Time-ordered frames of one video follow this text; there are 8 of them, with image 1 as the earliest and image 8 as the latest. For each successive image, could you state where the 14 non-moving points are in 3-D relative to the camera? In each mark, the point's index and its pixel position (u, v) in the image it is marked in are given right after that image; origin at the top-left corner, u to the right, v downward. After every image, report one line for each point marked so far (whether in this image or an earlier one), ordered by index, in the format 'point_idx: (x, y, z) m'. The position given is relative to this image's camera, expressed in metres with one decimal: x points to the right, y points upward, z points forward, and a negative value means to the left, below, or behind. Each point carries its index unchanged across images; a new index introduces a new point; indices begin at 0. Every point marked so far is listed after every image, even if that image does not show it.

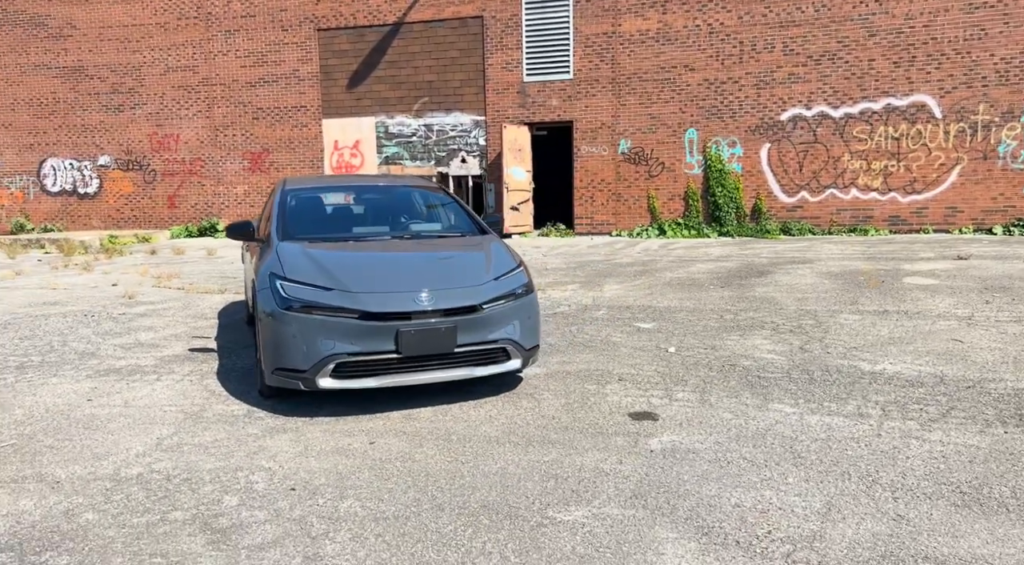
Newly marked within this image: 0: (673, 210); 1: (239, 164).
0: (+3.4, +1.5, +16.3) m
1: (-6.7, +2.9, +19.1) m
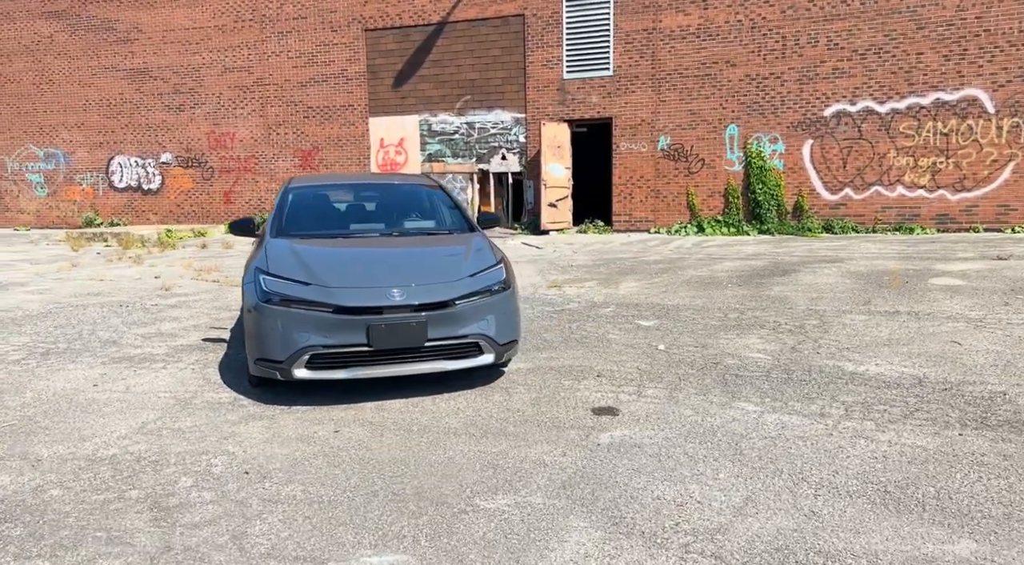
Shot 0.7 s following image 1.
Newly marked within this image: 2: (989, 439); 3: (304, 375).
0: (+4.2, +1.6, +16.1) m
1: (-5.7, +3.1, +19.7) m
2: (+2.4, -0.8, +4.1) m
3: (-1.3, -0.6, +4.6) m
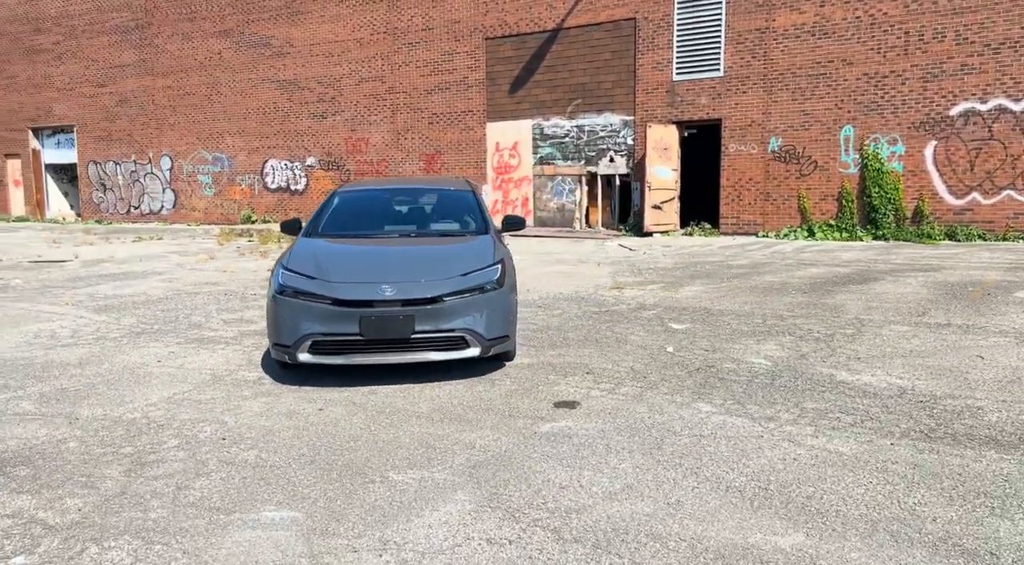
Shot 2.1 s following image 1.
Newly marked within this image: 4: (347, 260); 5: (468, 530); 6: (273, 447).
0: (+6.3, +1.4, +15.5) m
1: (-2.6, +3.2, +21.0) m
2: (+2.1, -0.9, +4.0) m
3: (-1.4, -0.5, +5.3) m
4: (-1.2, +0.2, +5.6) m
5: (-0.2, -1.0, +3.1) m
6: (-1.3, -0.9, +4.1) m
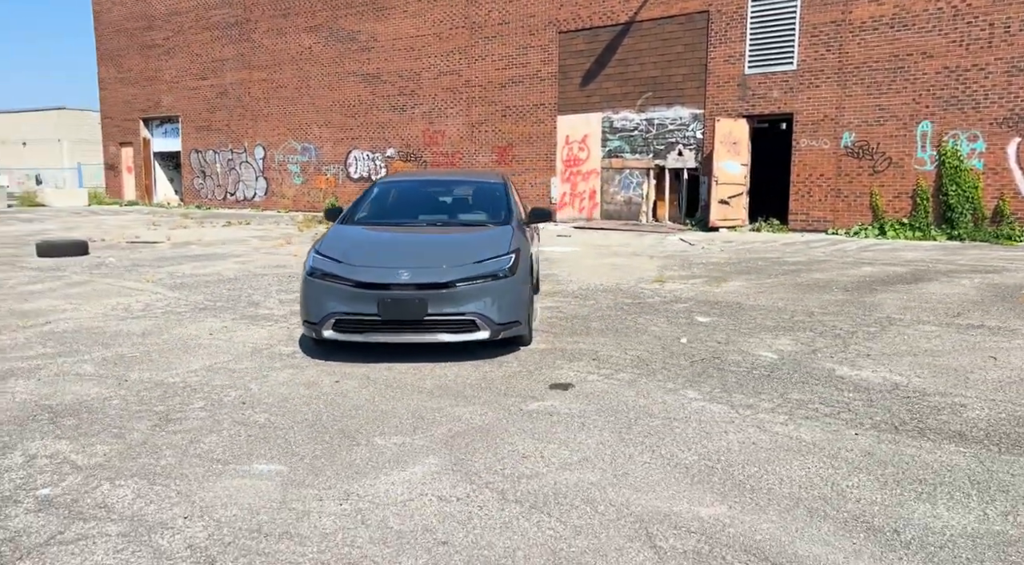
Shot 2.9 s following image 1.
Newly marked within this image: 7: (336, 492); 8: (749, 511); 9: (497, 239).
0: (+7.5, +1.4, +15.0) m
1: (-0.7, +3.5, +21.4) m
2: (+1.9, -0.8, +4.1) m
3: (-1.4, -0.4, +5.8) m
4: (-1.1, +0.3, +6.1) m
5: (-0.4, -0.9, +3.5) m
6: (-1.4, -0.8, +4.6) m
7: (-0.8, -0.9, +3.4) m
8: (+1.0, -1.0, +3.3) m
9: (-0.1, +0.4, +6.3) m
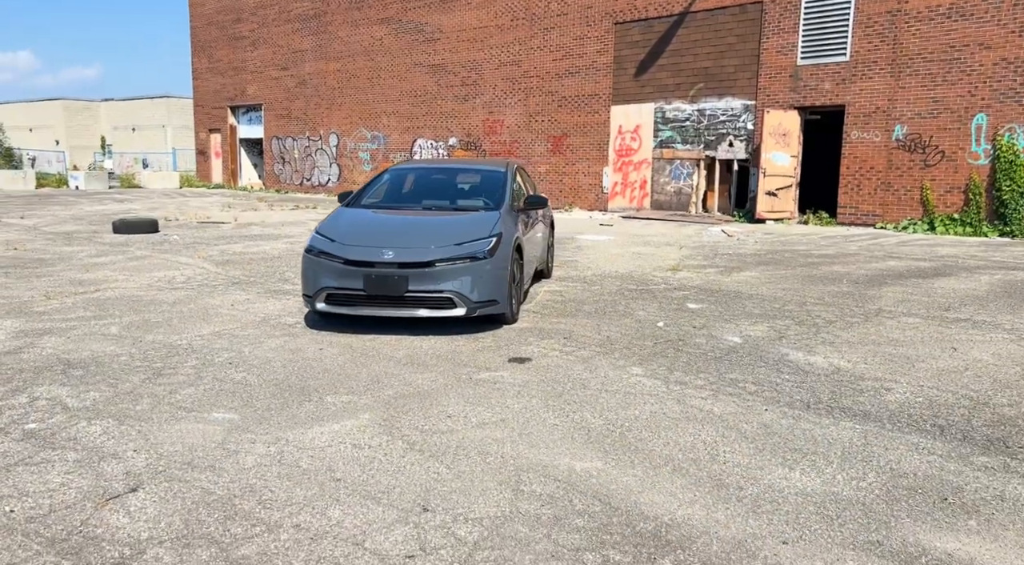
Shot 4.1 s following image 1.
0: (+8.3, +1.5, +14.6) m
1: (+0.9, +3.9, +21.8) m
2: (+1.5, -0.8, +4.4) m
3: (-1.6, -0.2, +6.4) m
4: (-1.3, +0.5, +6.6) m
5: (-0.9, -0.8, +4.0) m
6: (-1.8, -0.6, +5.2) m
7: (-1.3, -0.8, +4.0) m
8: (+0.5, -0.9, +3.7) m
9: (-0.3, +0.5, +6.7) m
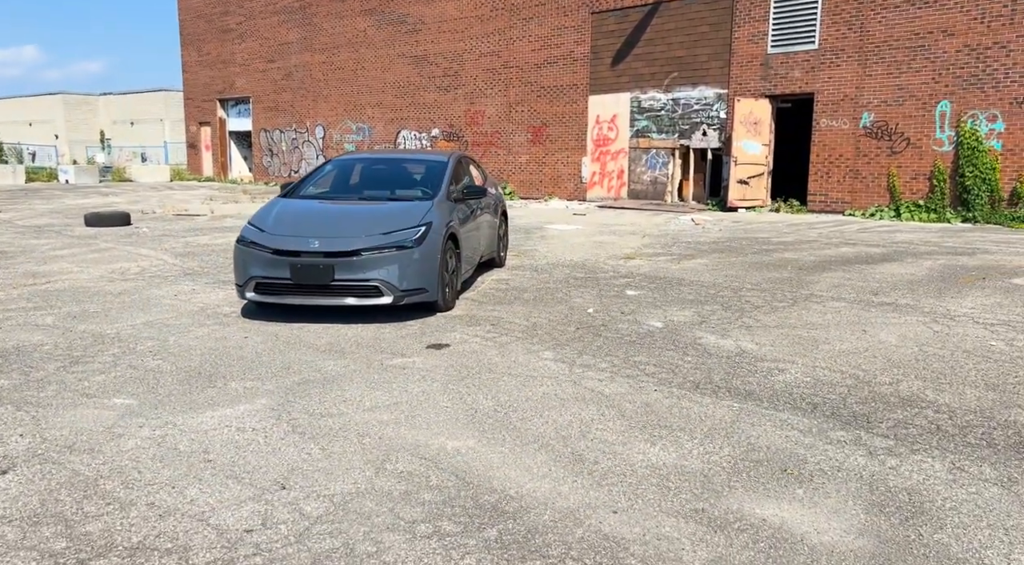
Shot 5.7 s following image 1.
0: (+7.7, +1.8, +14.7) m
1: (+0.3, +4.2, +21.9) m
2: (+0.9, -0.7, +4.6) m
3: (-2.2, -0.1, +6.6) m
4: (-1.9, +0.6, +6.8) m
5: (-1.5, -0.7, +4.2) m
6: (-2.4, -0.5, +5.4) m
7: (-1.9, -0.7, +4.1) m
8: (-0.1, -0.8, +3.8) m
9: (-0.9, +0.6, +6.9) m
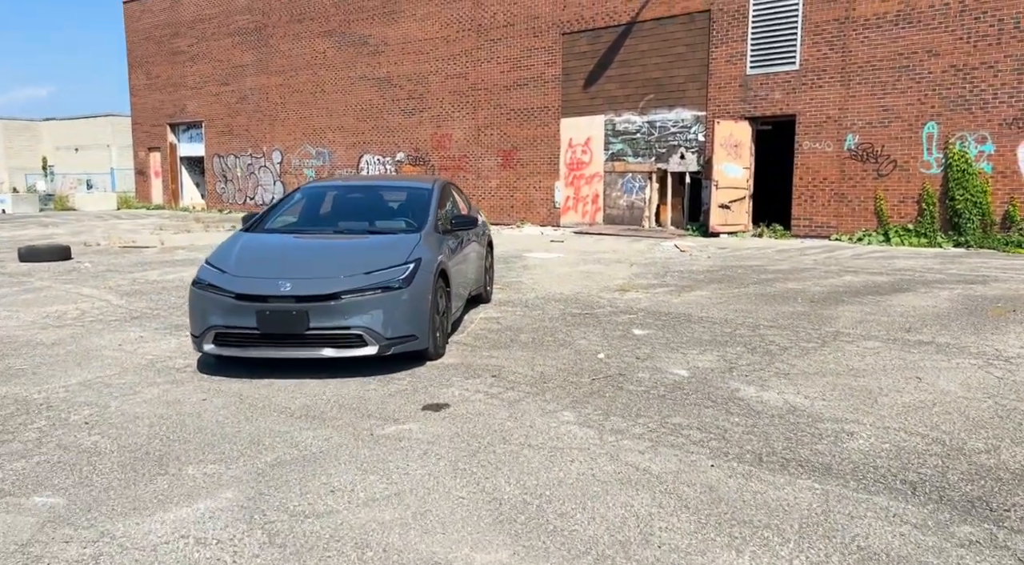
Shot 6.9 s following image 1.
0: (+7.3, +1.3, +14.3) m
1: (-0.5, +3.4, +21.2) m
2: (+1.0, -0.9, +3.8) m
3: (-2.2, -0.5, +5.6) m
4: (-1.9, +0.2, +5.9) m
5: (-1.3, -1.0, +3.2) m
6: (-2.3, -0.9, +4.4) m
7: (-1.7, -1.0, +3.2) m
8: (+0.1, -1.1, +2.9) m
9: (-0.9, +0.3, +6.0) m
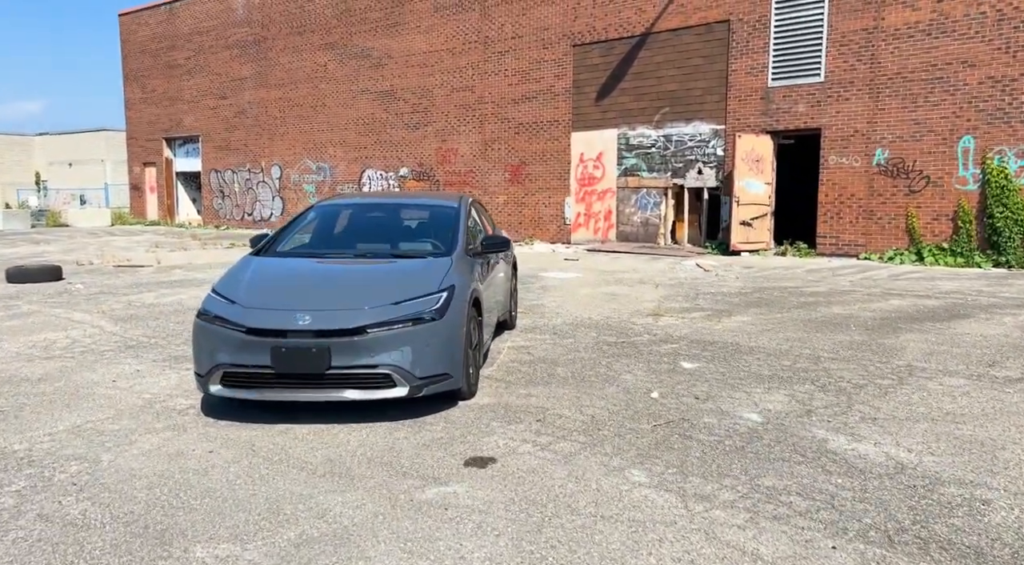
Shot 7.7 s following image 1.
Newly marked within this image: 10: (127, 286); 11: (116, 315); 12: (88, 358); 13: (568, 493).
0: (+7.5, +0.9, +13.6) m
1: (-0.3, +2.9, +20.6) m
2: (+1.4, -1.1, +3.1) m
3: (-1.8, -0.7, +4.9) m
4: (-1.6, 0.0, +5.2) m
5: (-1.0, -1.2, +2.5) m
6: (-2.0, -1.0, +3.7) m
7: (-1.4, -1.2, +2.5) m
8: (+0.4, -1.2, +2.2) m
9: (-0.6, 0.0, +5.3) m
10: (-5.9, 0.0, +11.8) m
11: (-4.6, -0.4, +9.0) m
12: (-3.7, -0.7, +6.7) m
13: (+0.3, -1.0, +3.8) m
